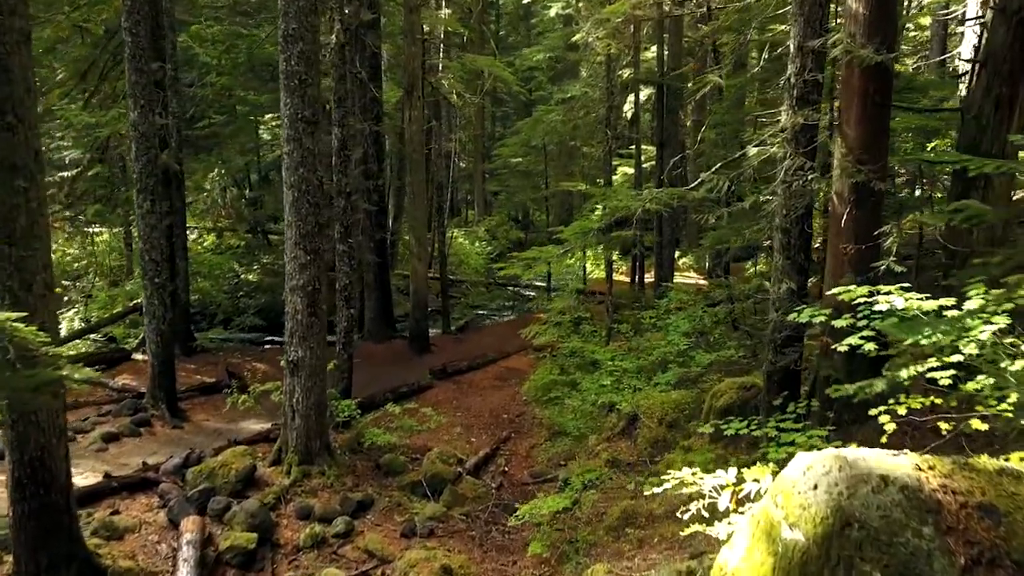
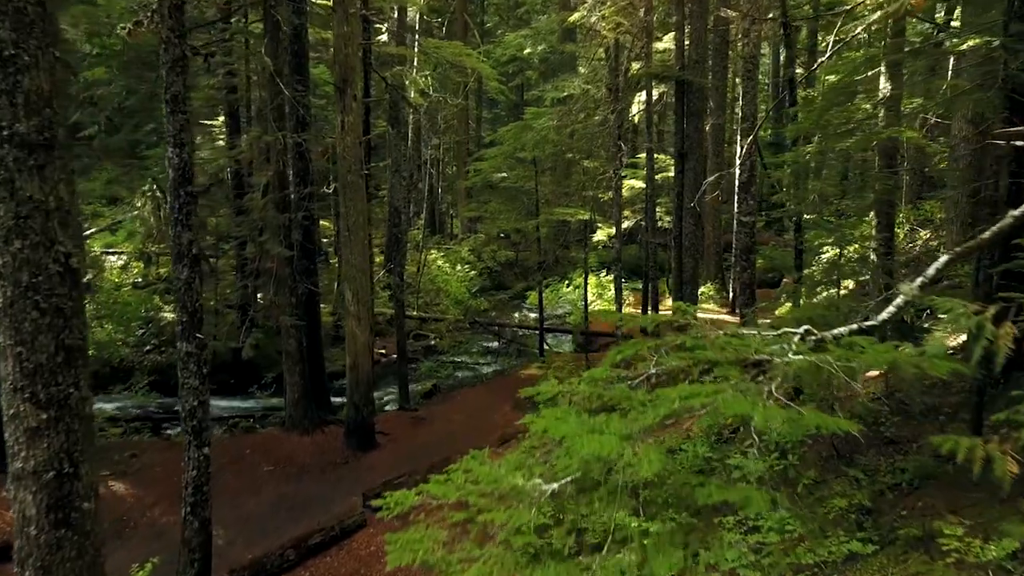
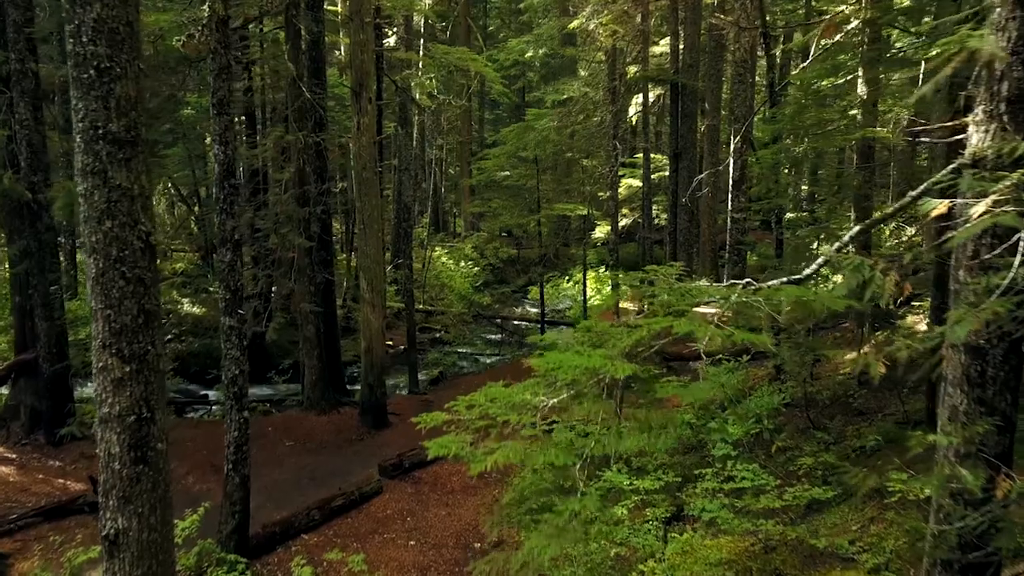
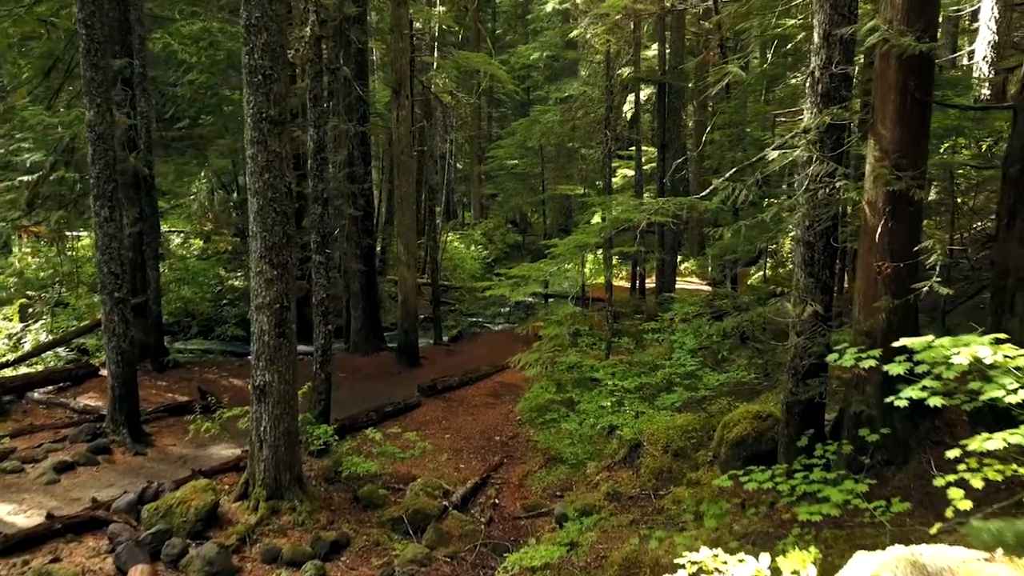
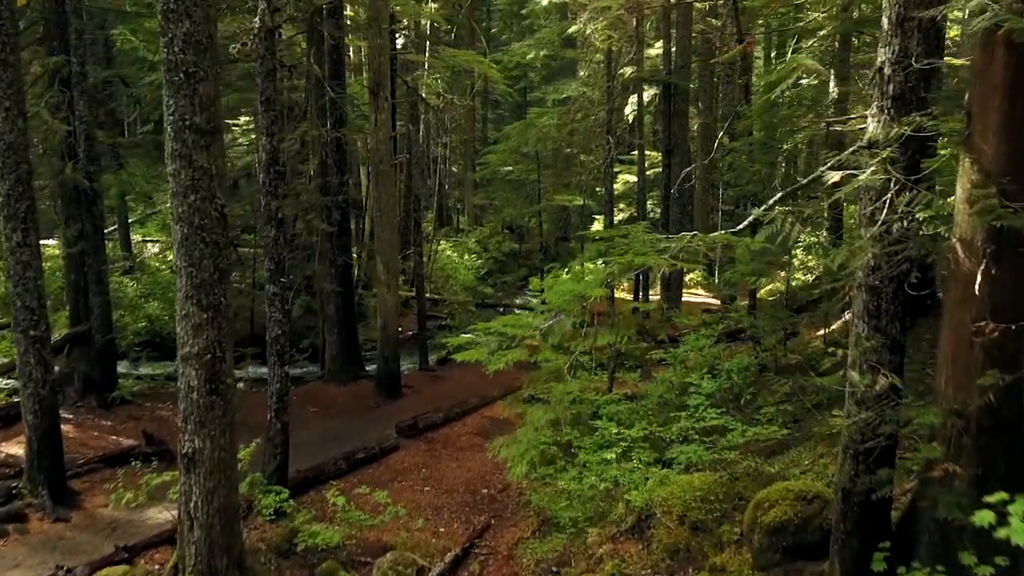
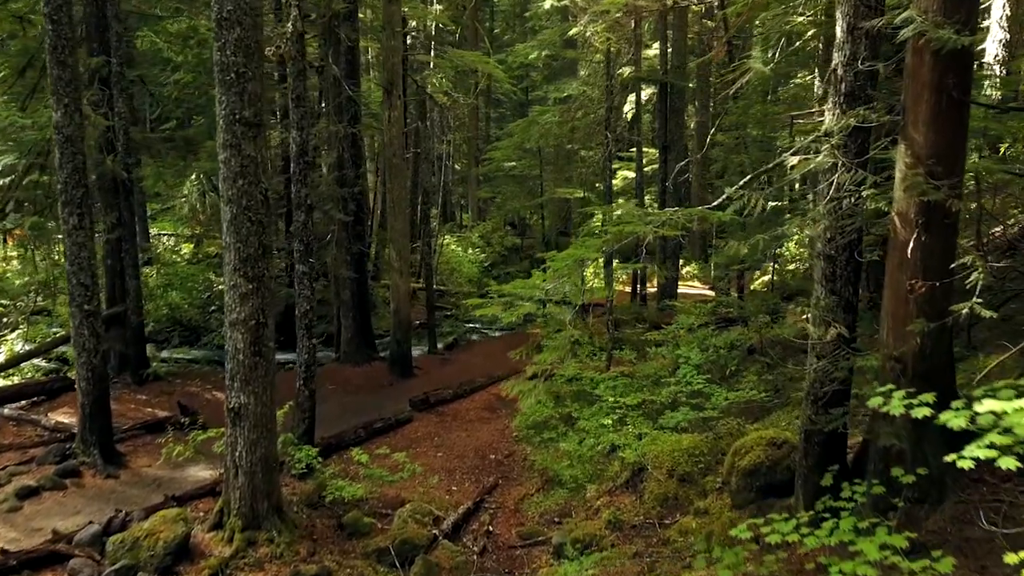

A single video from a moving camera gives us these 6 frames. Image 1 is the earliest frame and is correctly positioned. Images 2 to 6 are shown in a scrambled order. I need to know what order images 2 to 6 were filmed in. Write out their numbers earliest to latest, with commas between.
4, 6, 5, 3, 2
